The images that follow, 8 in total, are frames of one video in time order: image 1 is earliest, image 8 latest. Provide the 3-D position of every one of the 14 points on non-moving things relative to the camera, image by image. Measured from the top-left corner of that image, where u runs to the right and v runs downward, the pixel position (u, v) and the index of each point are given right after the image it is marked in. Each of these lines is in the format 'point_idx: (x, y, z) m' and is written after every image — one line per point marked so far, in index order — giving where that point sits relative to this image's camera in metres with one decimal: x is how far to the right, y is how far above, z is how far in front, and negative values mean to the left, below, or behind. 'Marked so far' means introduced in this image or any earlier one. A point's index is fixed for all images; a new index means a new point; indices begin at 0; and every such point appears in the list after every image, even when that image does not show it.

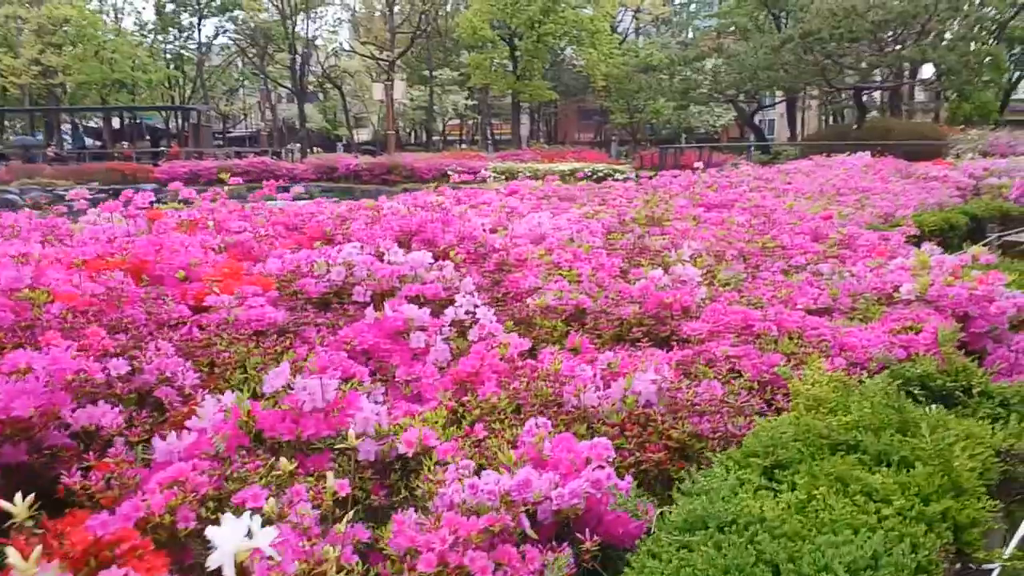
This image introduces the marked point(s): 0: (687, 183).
0: (+2.1, +1.3, +10.4) m
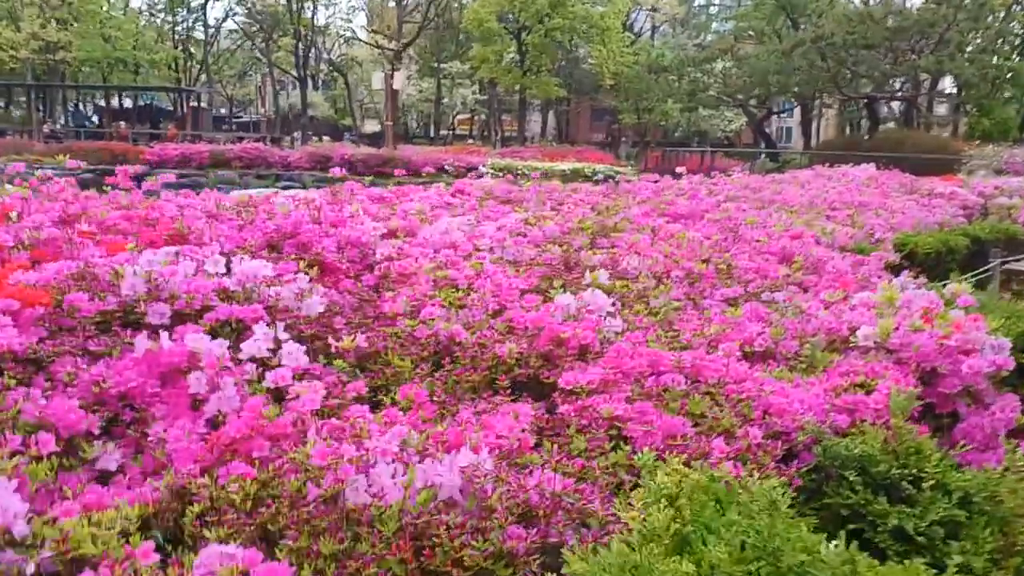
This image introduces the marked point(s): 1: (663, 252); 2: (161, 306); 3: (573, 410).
0: (+1.7, +1.1, +9.5) m
1: (+1.0, +0.3, +5.6) m
2: (-1.3, -0.1, +3.1) m
3: (+0.2, -0.4, +2.9) m
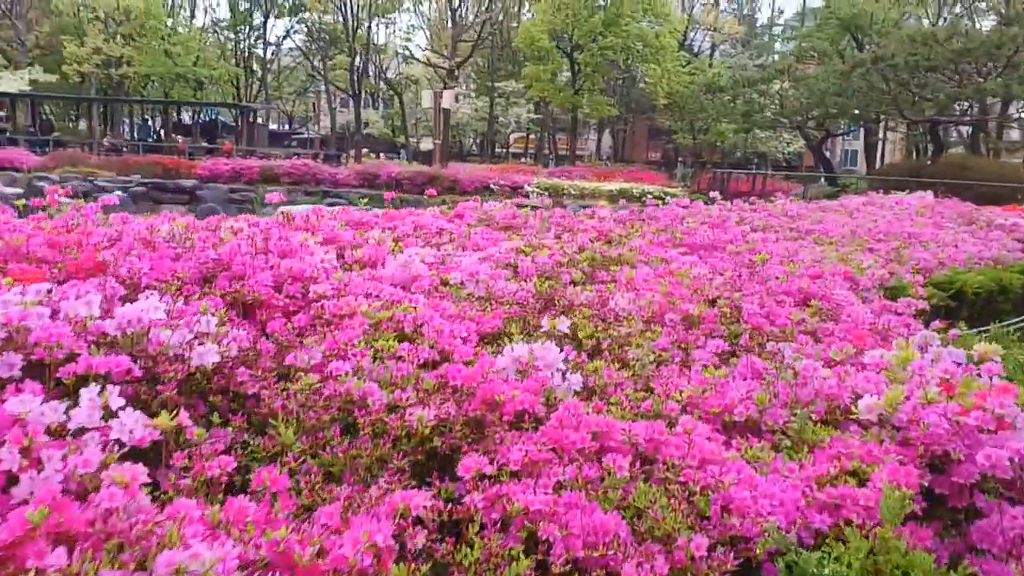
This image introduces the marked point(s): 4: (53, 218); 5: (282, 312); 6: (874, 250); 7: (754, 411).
0: (+1.8, +0.8, +8.9) m
1: (+0.9, 0.0, +5.1) m
2: (-1.5, -0.2, +2.6) m
3: (-0.1, -0.6, +2.4) m
4: (-2.5, +0.4, +4.7) m
5: (-1.0, -0.1, +3.7) m
6: (+3.5, +0.4, +8.2) m
7: (+0.9, -0.5, +3.2) m
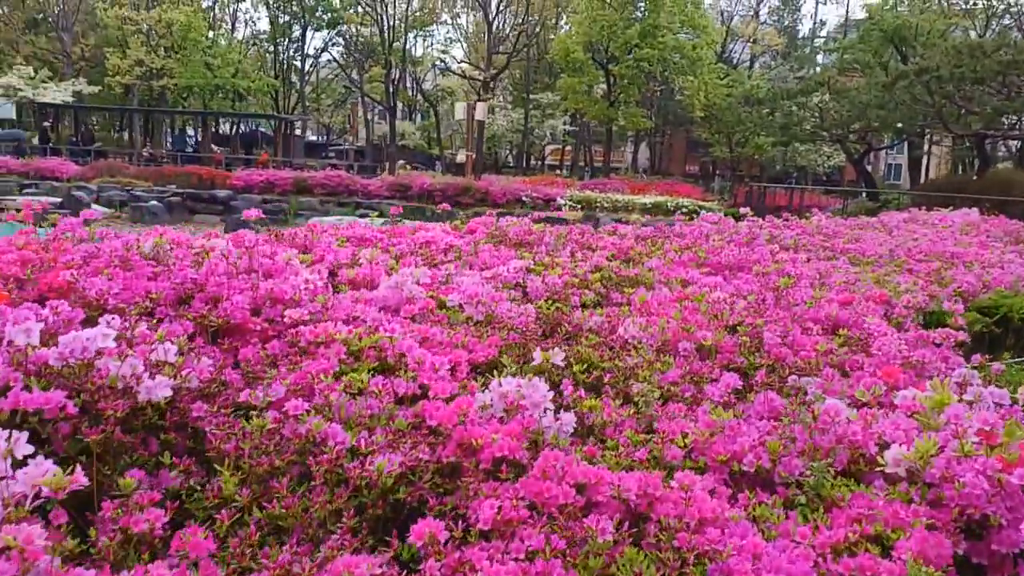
0: (+2.0, +0.6, +8.5) m
1: (+0.9, -0.1, +4.7) m
2: (-1.6, -0.3, +2.4) m
3: (-0.2, -0.7, +2.1) m
4: (-2.5, +0.3, +4.5) m
5: (-1.0, -0.2, +3.4) m
6: (+3.6, +0.2, +7.7) m
7: (+0.8, -0.6, +2.8) m
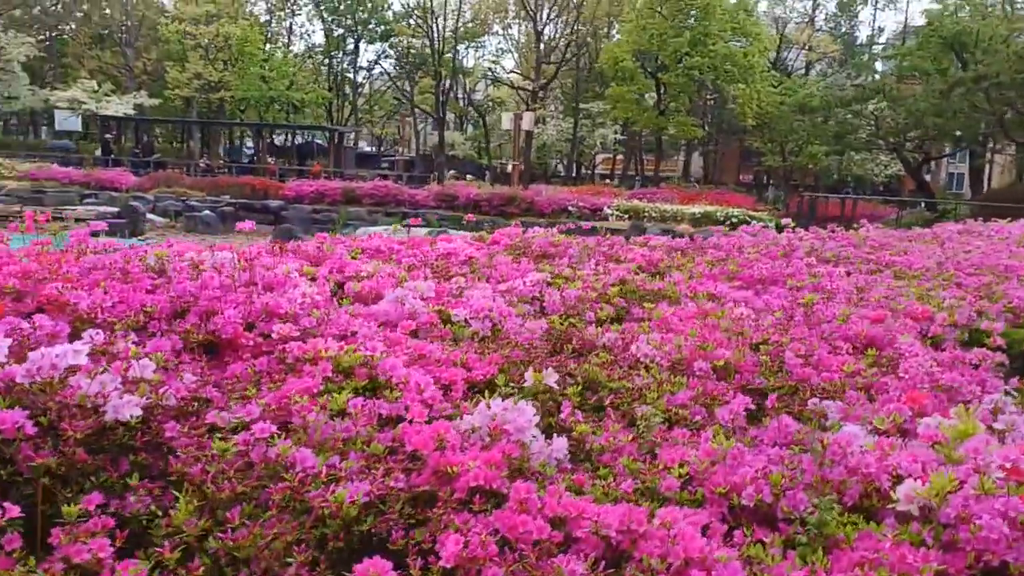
0: (+2.3, +0.4, +8.2) m
1: (+1.0, -0.2, +4.5) m
2: (-1.7, -0.3, +2.3) m
3: (-0.3, -0.7, +1.9) m
4: (-2.4, +0.2, +4.5) m
5: (-1.0, -0.3, +3.3) m
6: (+3.9, 0.0, +7.4) m
7: (+0.8, -0.6, +2.6) m
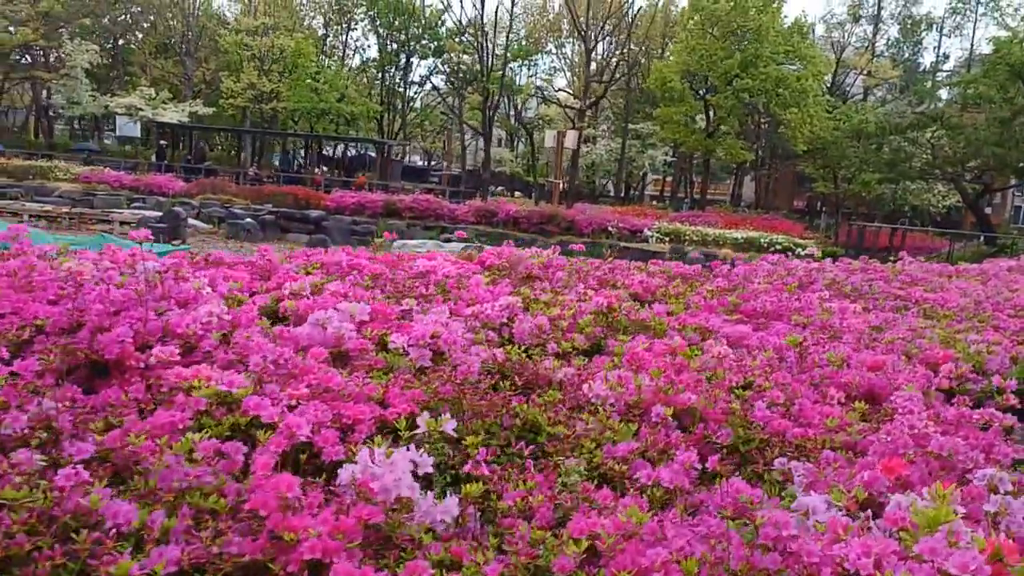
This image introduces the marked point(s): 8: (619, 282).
0: (+2.3, +0.1, +7.7) m
1: (+0.7, -0.4, +4.0) m
2: (-2.1, -0.3, +2.0) m
3: (-0.7, -0.8, +1.5) m
4: (-2.7, +0.2, +4.2) m
5: (-1.3, -0.3, +3.0) m
6: (+3.8, -0.3, +6.7) m
7: (+0.4, -0.7, +2.1) m
8: (+0.8, 0.0, +6.2) m
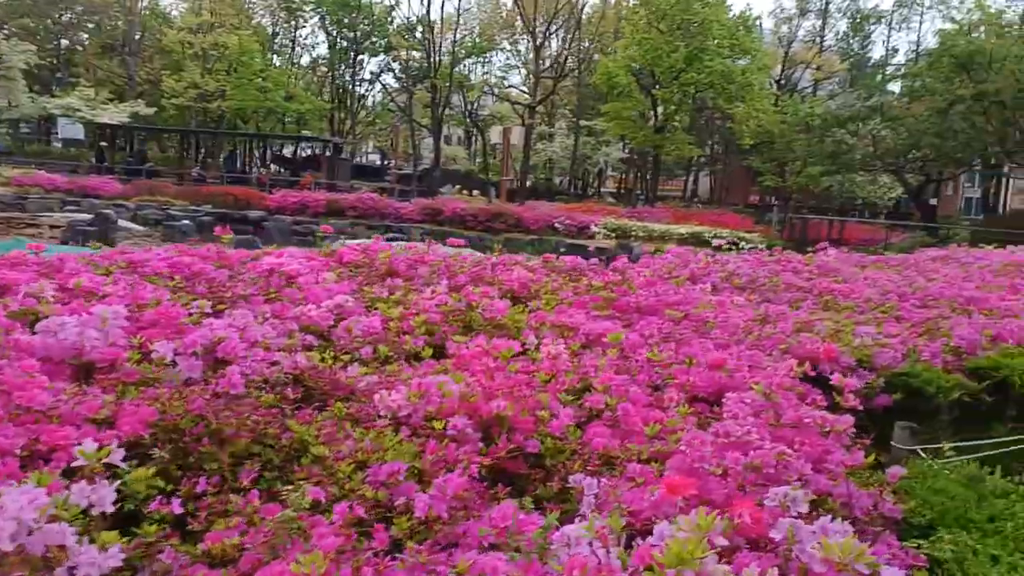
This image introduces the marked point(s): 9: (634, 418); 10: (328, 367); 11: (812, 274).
0: (+1.4, +0.2, +7.3) m
1: (-0.1, -0.4, +3.6) m
2: (-2.8, -0.4, +1.5) m
3: (-1.4, -0.8, +1.0) m
4: (-3.5, +0.2, +3.7) m
5: (-2.1, -0.3, +2.5) m
6: (+2.9, -0.2, +6.4) m
7: (-0.3, -0.7, +1.7) m
8: (-0.1, +0.1, +5.8) m
9: (+0.5, -0.5, +3.2) m
10: (-0.7, -0.3, +3.5) m
11: (+2.8, +0.1, +8.0) m
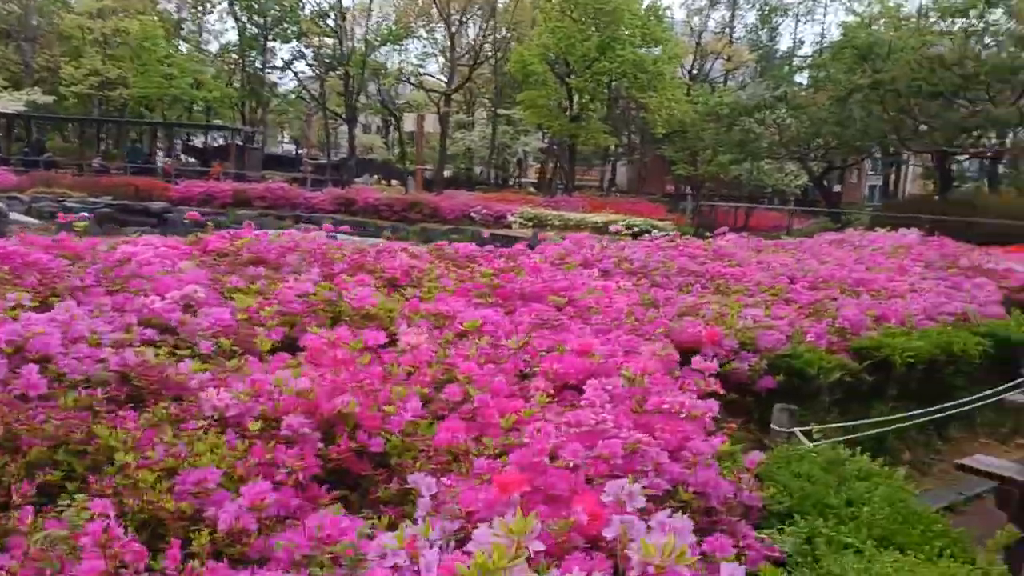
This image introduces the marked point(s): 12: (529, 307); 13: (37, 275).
0: (+0.5, +0.3, +7.1) m
1: (-0.7, -0.3, +3.3) m
2: (-3.2, -0.4, +1.0) m
3: (-1.7, -0.8, +0.7) m
4: (-4.1, +0.2, +3.1) m
5: (-2.6, -0.3, +2.0) m
6: (+2.0, -0.1, +6.4) m
7: (-0.7, -0.7, +1.4) m
8: (-0.9, +0.1, +5.5) m
9: (-0.1, -0.4, +3.0) m
10: (-1.3, -0.3, +3.2) m
11: (+1.8, +0.3, +8.0) m
12: (+0.1, -0.1, +4.8) m
13: (-2.2, +0.1, +4.0) m
